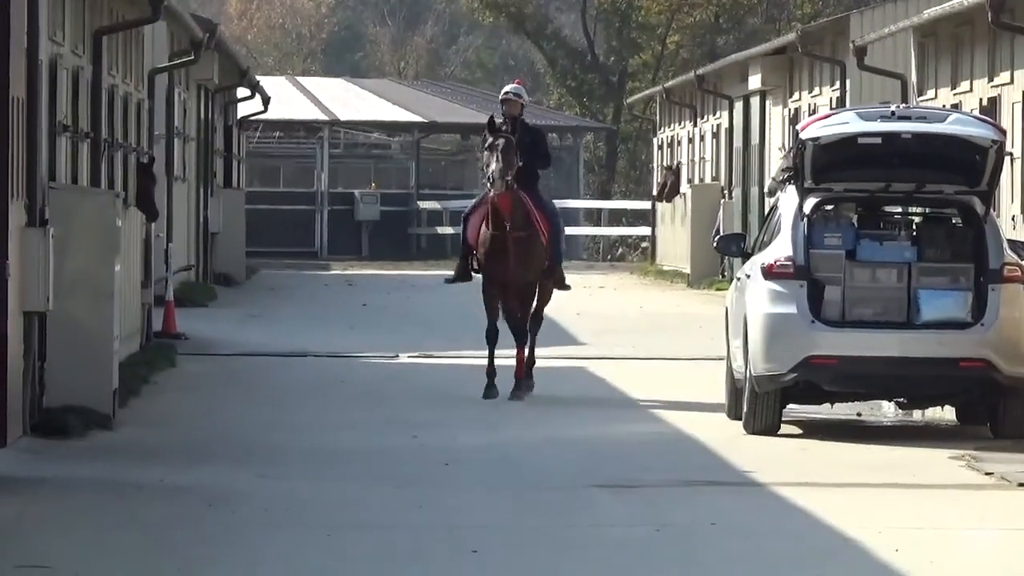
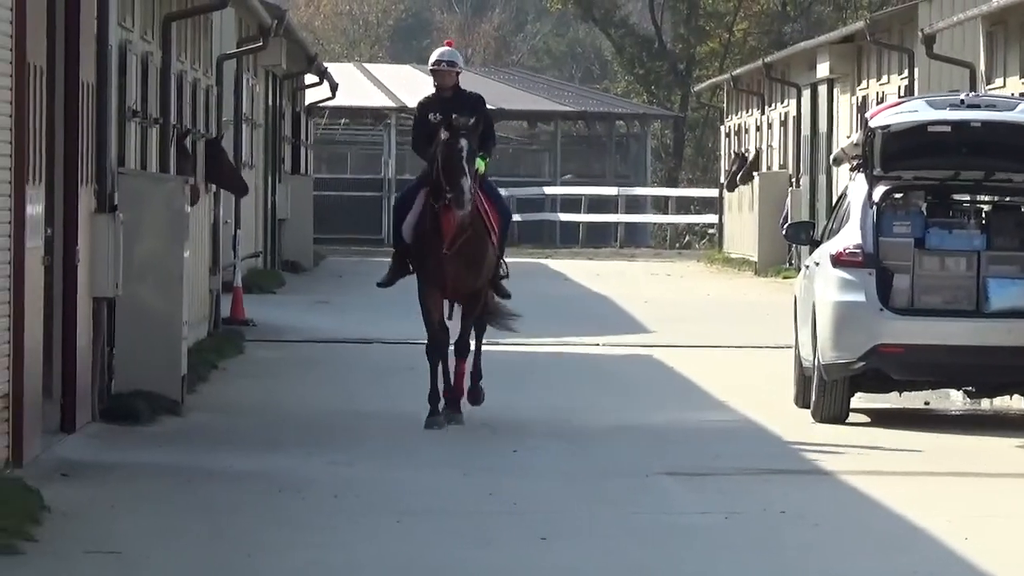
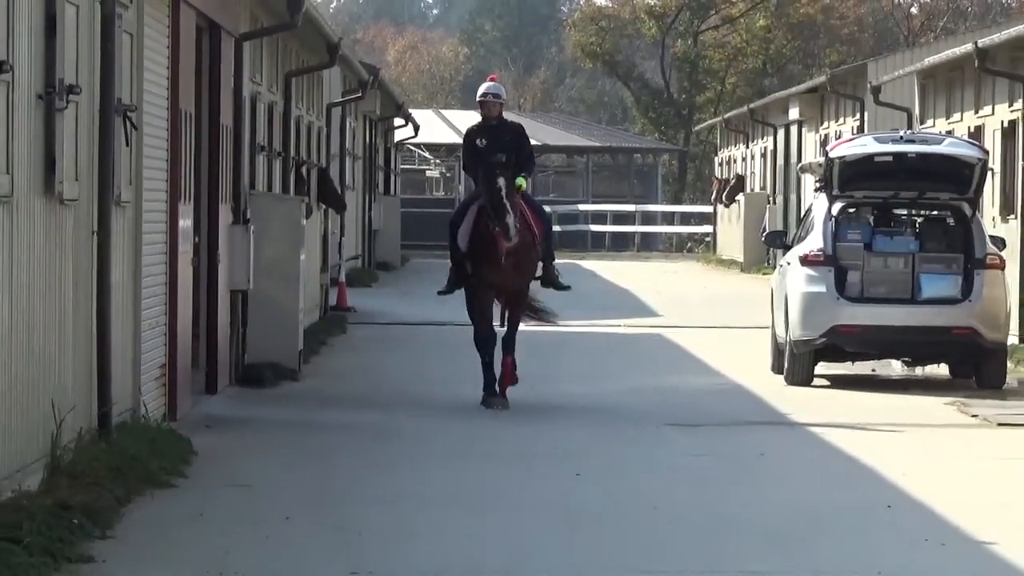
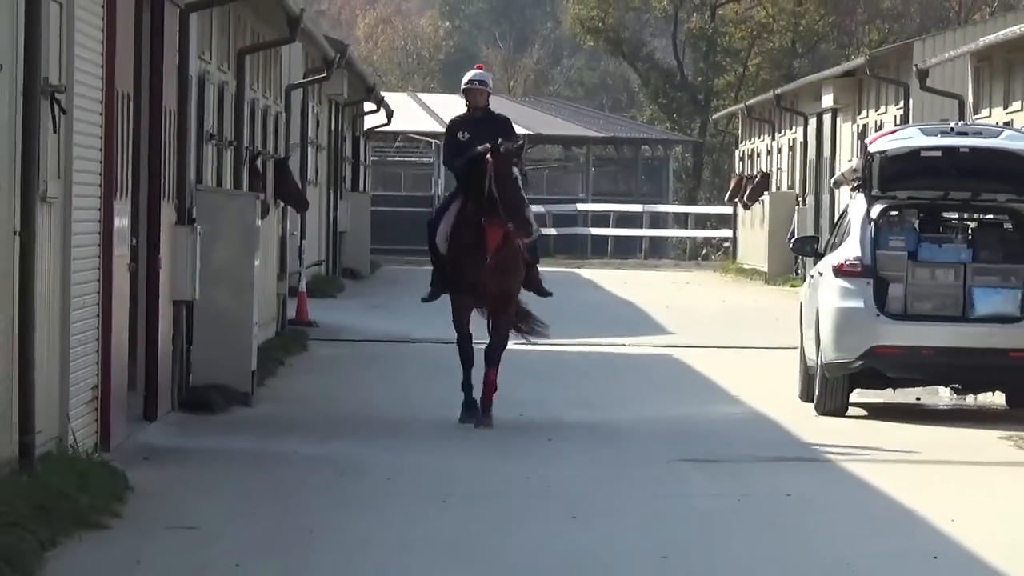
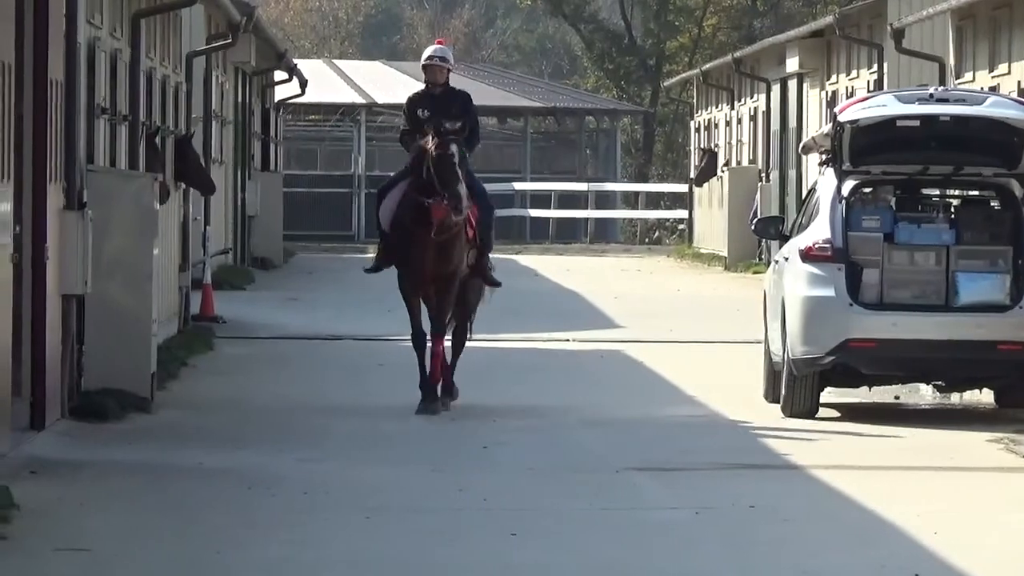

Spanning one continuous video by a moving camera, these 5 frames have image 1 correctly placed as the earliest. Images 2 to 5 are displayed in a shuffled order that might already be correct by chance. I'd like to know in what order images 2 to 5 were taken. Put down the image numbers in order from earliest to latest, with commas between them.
5, 2, 4, 3
